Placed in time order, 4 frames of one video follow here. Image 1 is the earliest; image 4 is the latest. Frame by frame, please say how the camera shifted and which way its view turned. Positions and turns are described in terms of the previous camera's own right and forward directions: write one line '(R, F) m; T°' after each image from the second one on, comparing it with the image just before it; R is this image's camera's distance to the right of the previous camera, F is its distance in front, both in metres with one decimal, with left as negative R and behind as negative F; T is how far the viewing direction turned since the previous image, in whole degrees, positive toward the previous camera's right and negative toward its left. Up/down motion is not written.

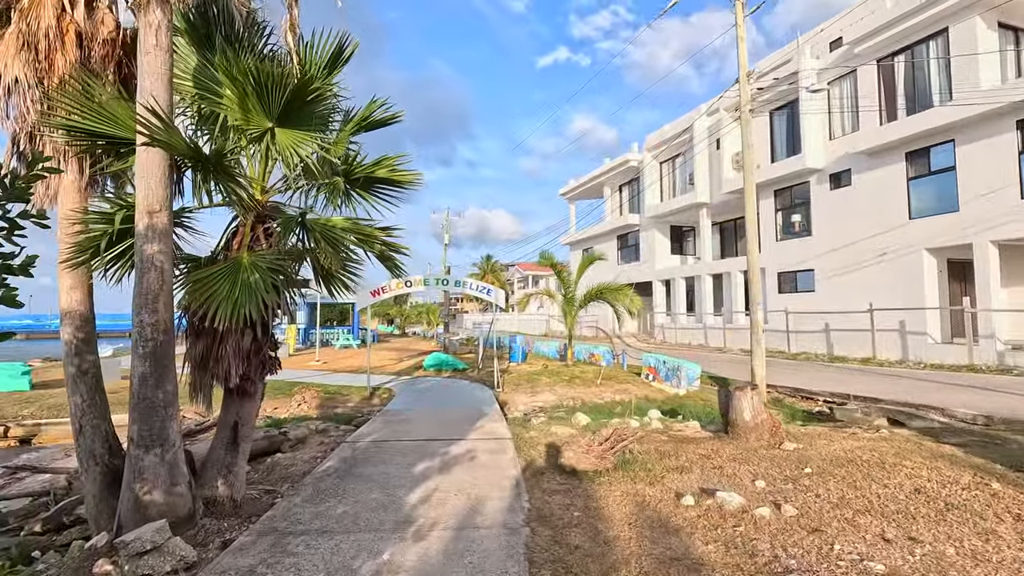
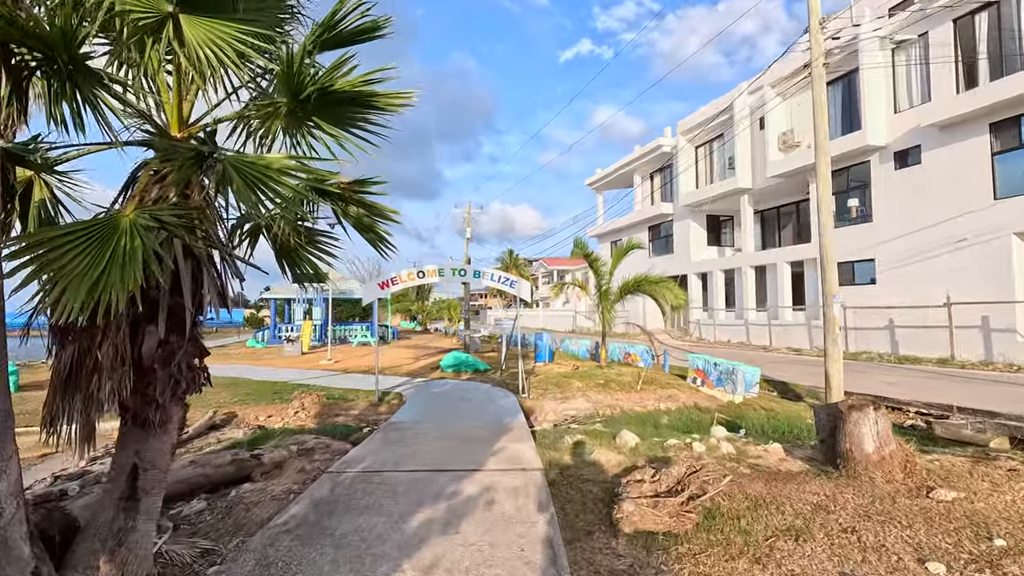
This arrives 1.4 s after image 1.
(-0.1, +1.6) m; -3°
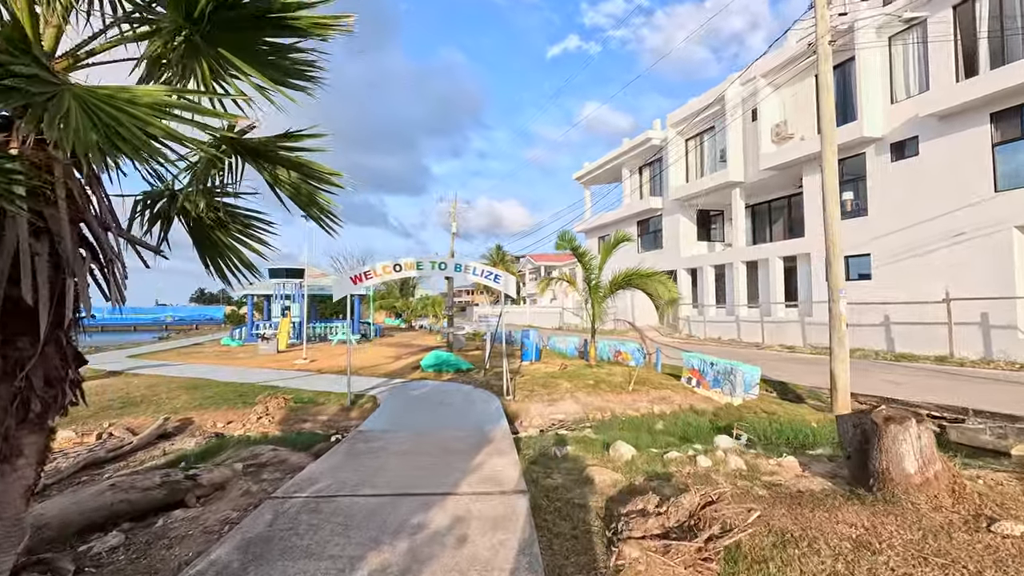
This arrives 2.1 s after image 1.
(+0.1, +0.8) m; +1°
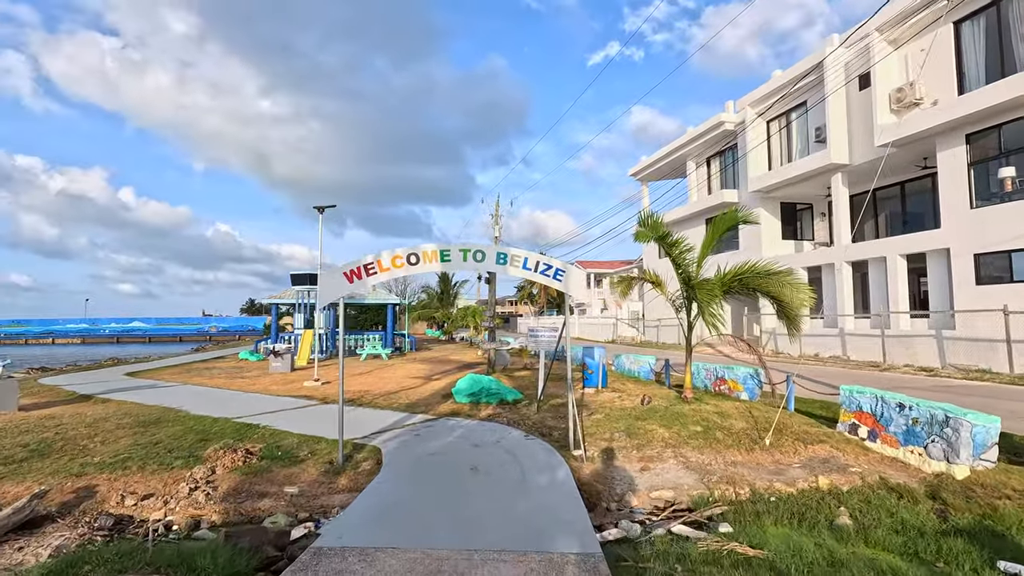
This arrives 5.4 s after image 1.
(-0.4, +3.5) m; -5°
